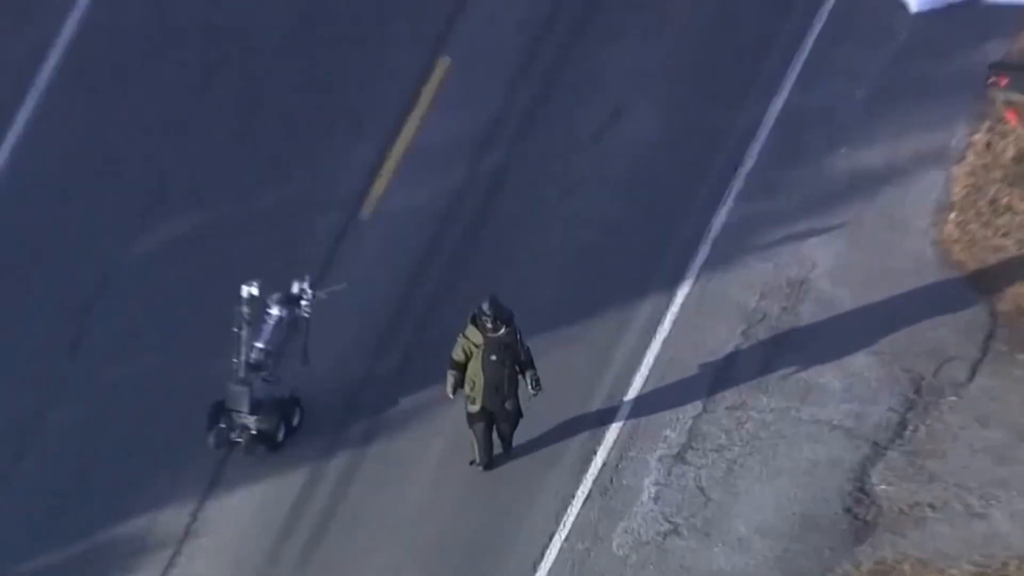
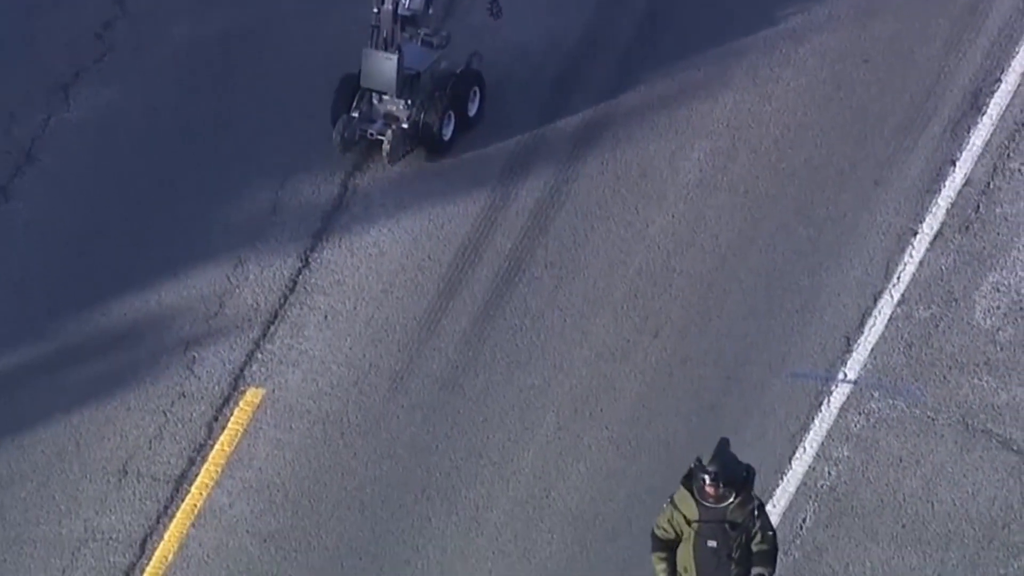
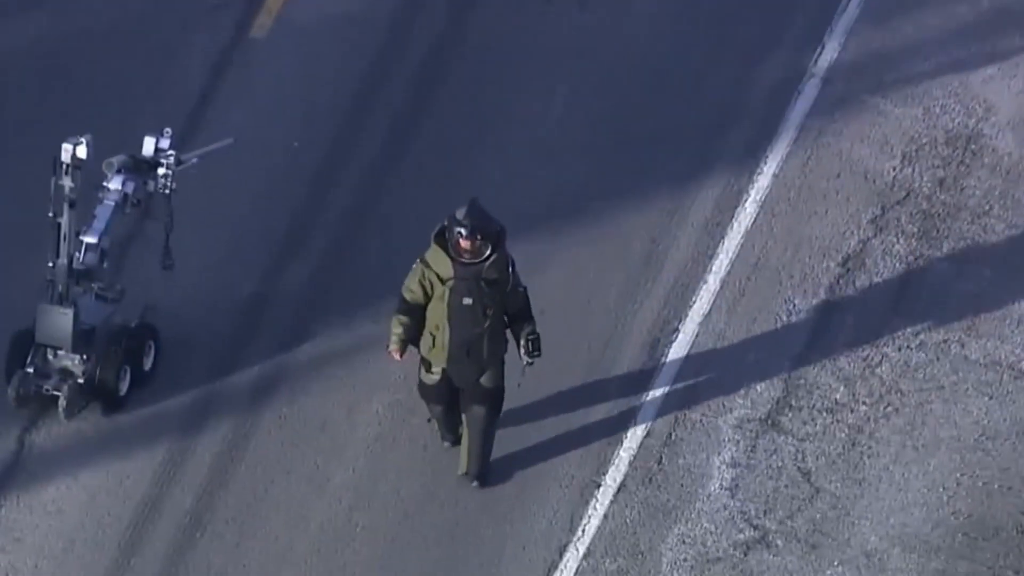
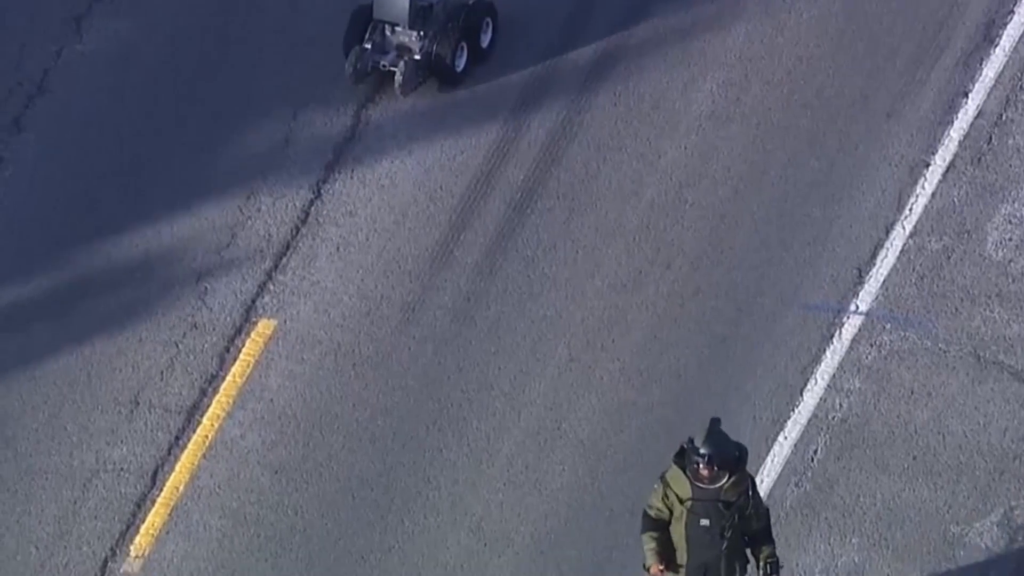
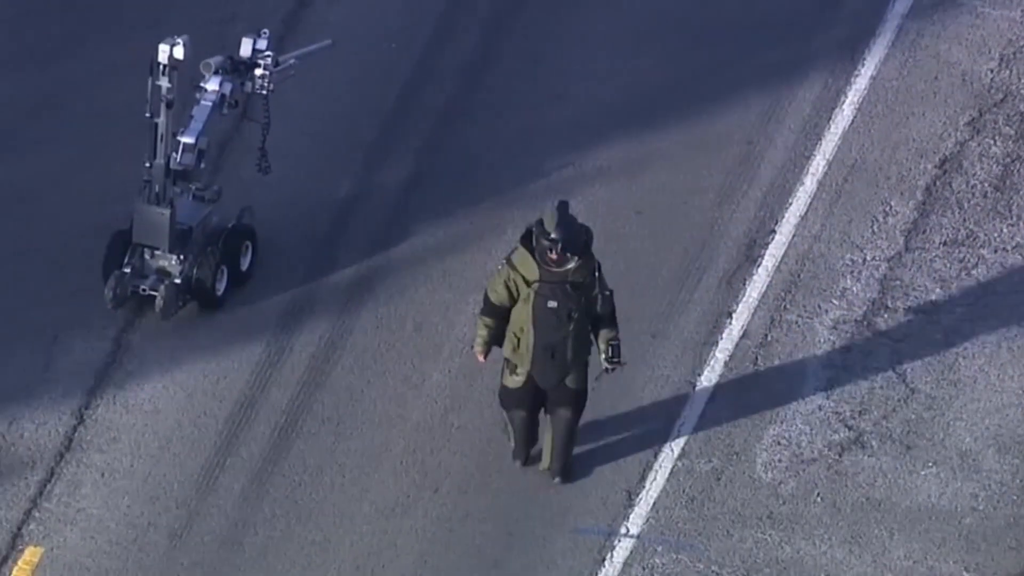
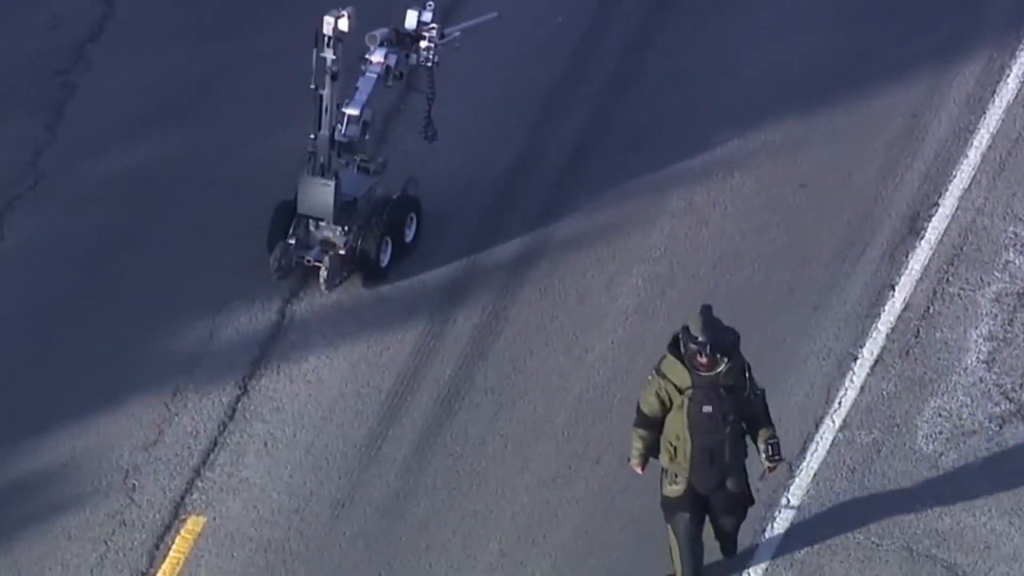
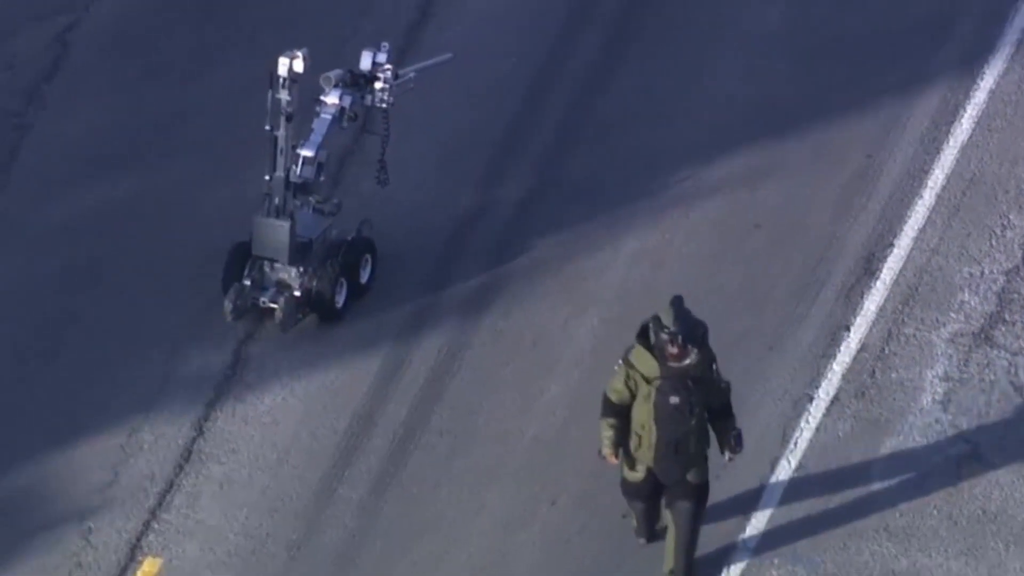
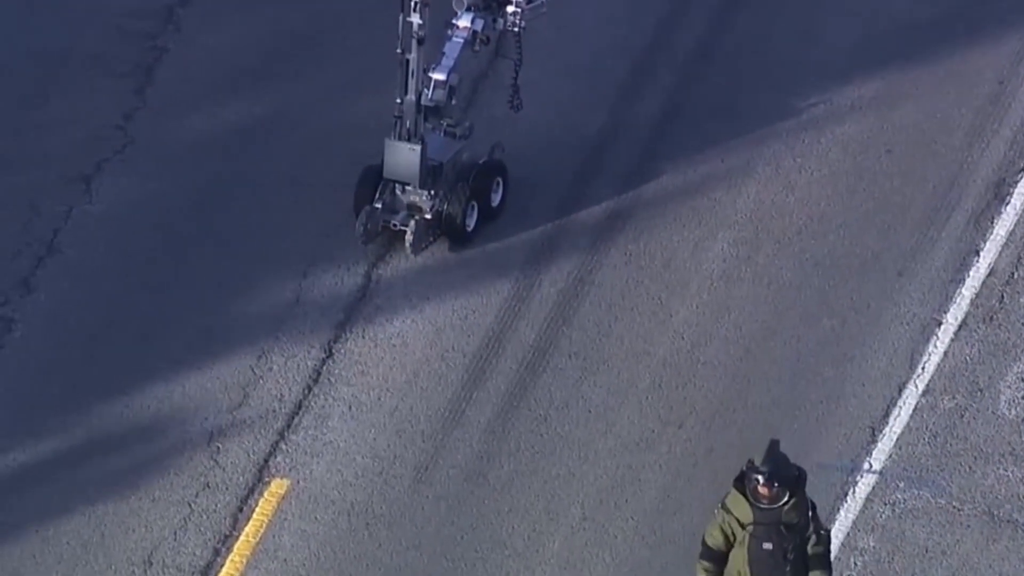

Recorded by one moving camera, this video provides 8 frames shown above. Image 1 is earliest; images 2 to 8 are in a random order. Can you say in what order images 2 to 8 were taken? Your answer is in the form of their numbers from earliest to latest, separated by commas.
3, 5, 7, 6, 8, 2, 4
